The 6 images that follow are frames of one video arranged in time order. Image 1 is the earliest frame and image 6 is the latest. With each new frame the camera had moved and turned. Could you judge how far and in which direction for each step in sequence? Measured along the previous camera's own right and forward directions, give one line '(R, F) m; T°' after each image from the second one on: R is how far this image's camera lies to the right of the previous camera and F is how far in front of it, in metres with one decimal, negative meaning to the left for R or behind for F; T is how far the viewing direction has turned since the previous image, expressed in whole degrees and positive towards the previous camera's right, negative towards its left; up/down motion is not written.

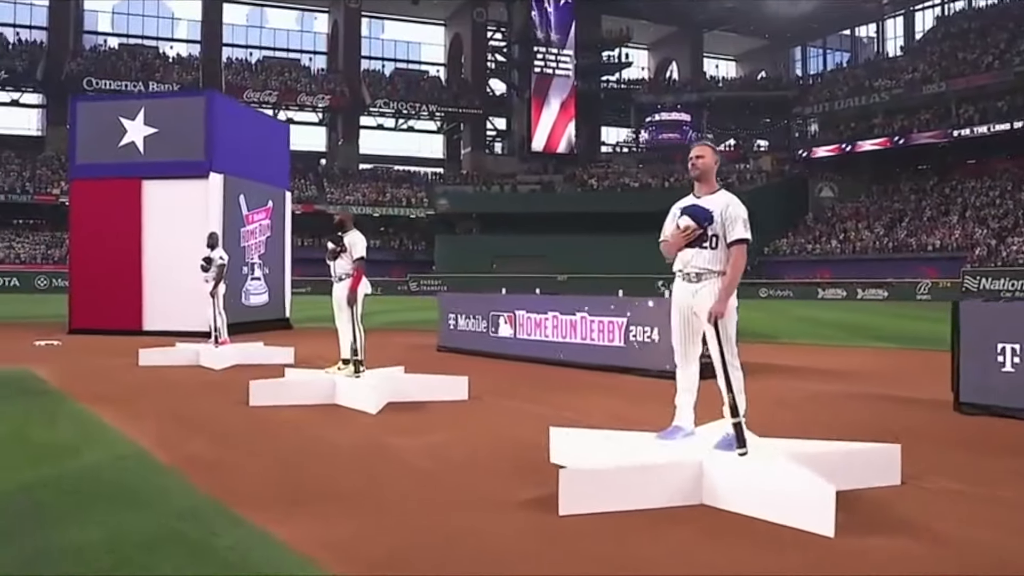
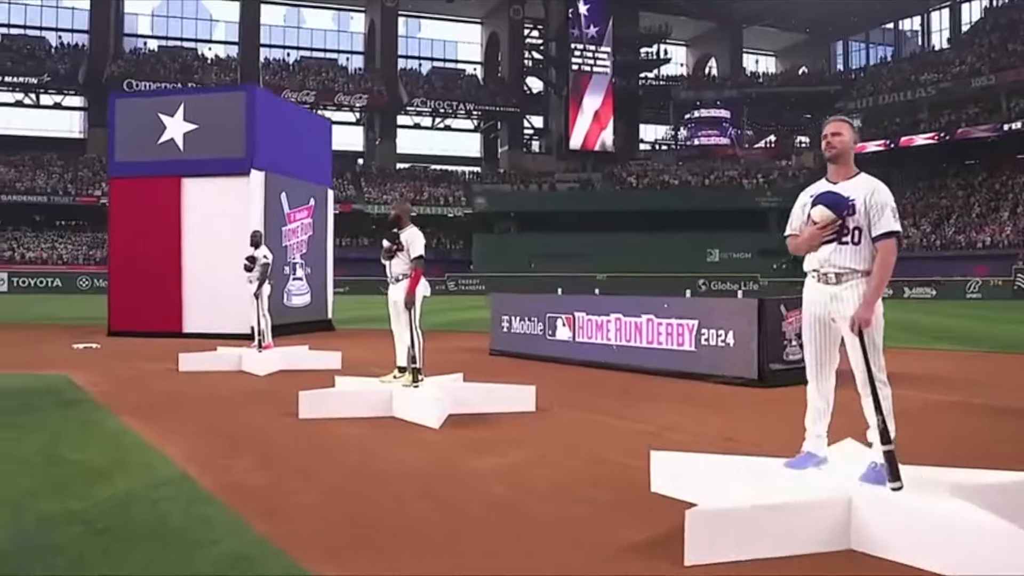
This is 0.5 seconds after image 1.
(-0.3, +0.8) m; -2°
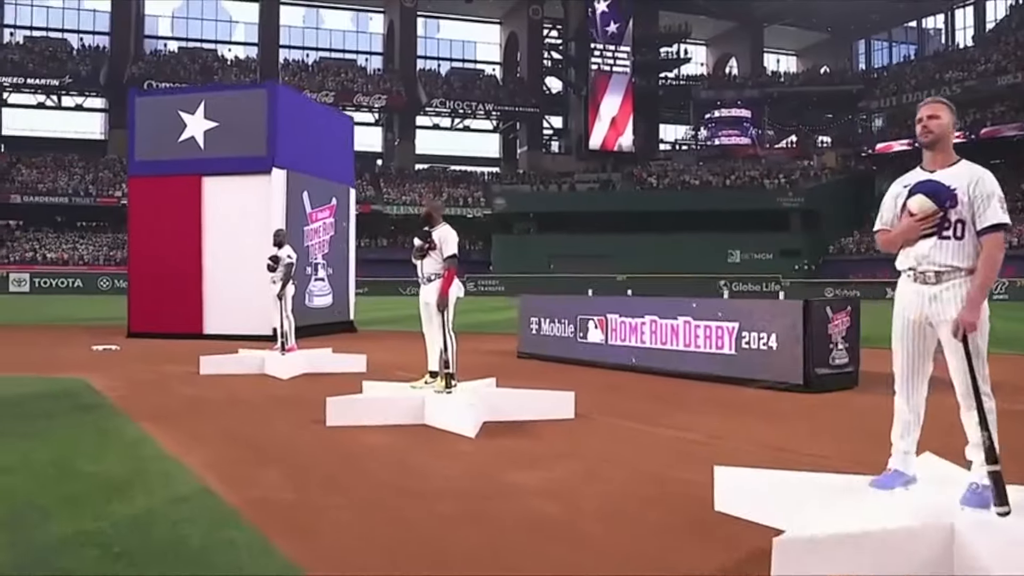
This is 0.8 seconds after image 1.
(-0.2, +0.4) m; -1°
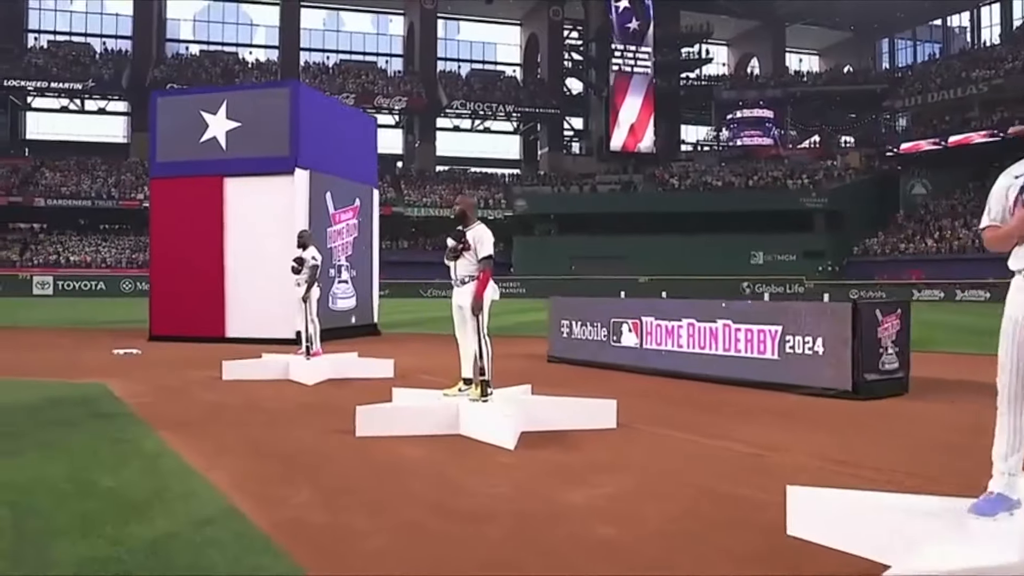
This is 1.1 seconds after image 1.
(-0.2, +0.4) m; -1°
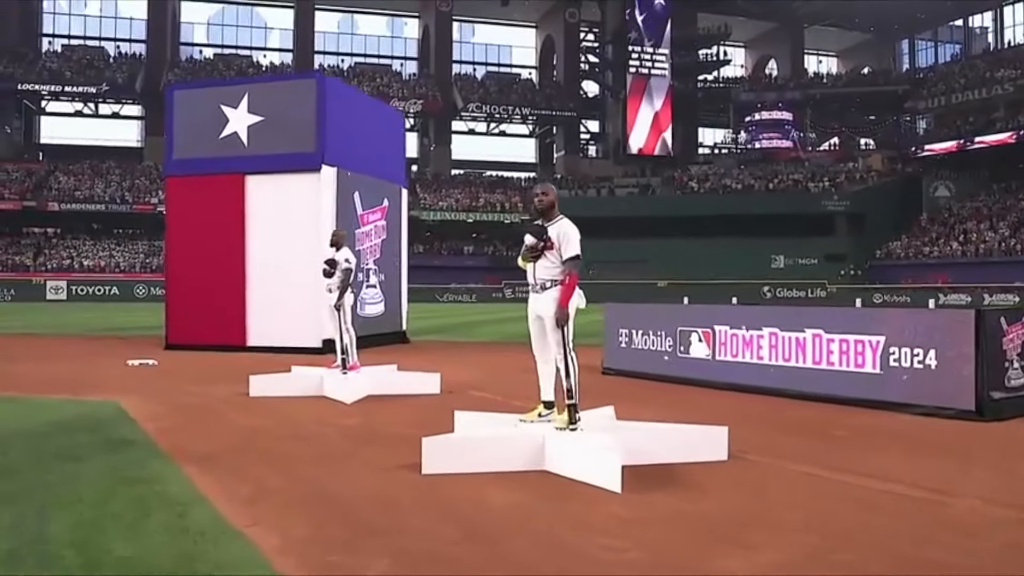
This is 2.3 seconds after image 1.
(-0.5, +1.3) m; -1°
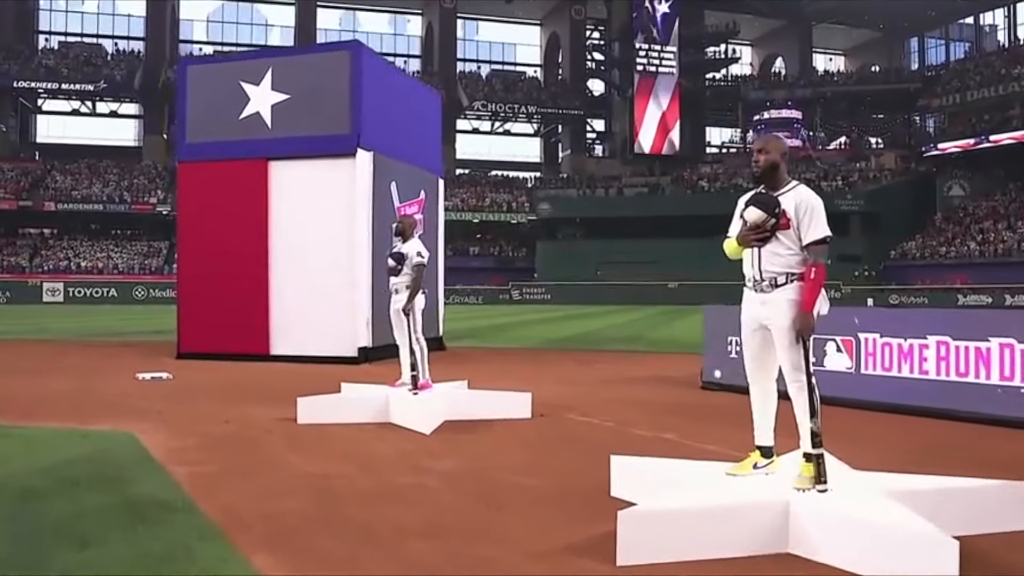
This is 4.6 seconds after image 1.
(-1.0, +2.1) m; 0°
